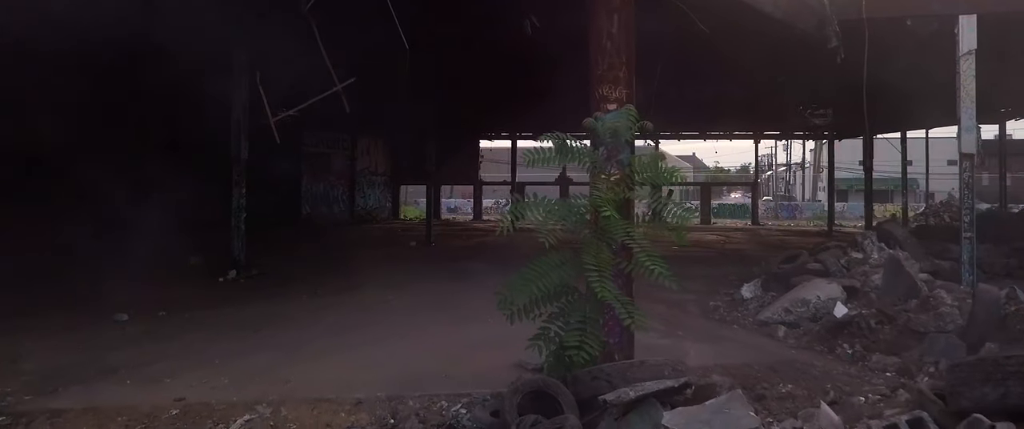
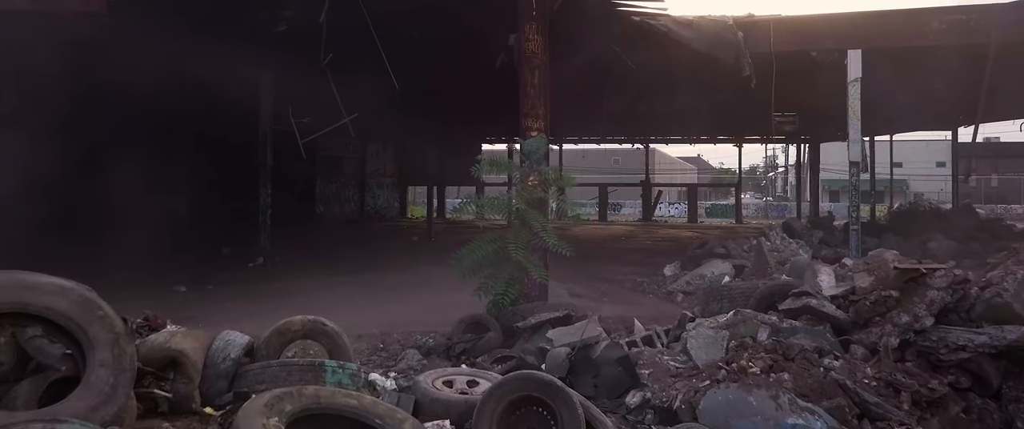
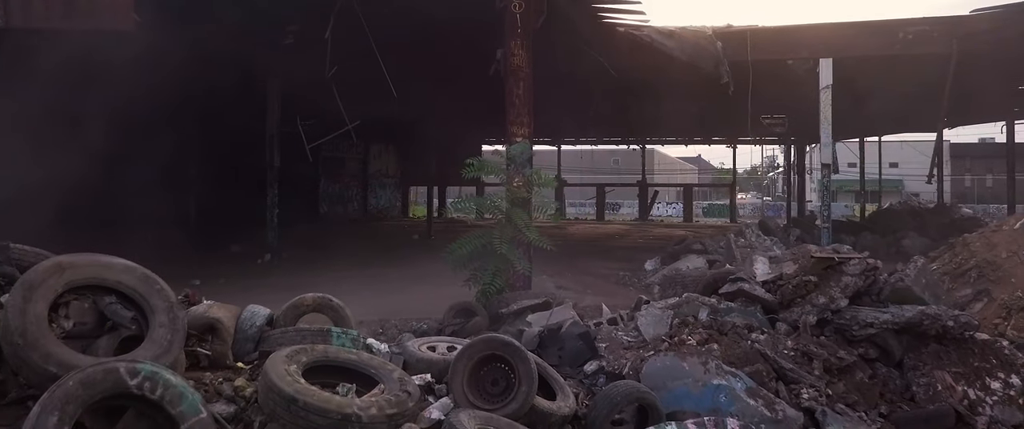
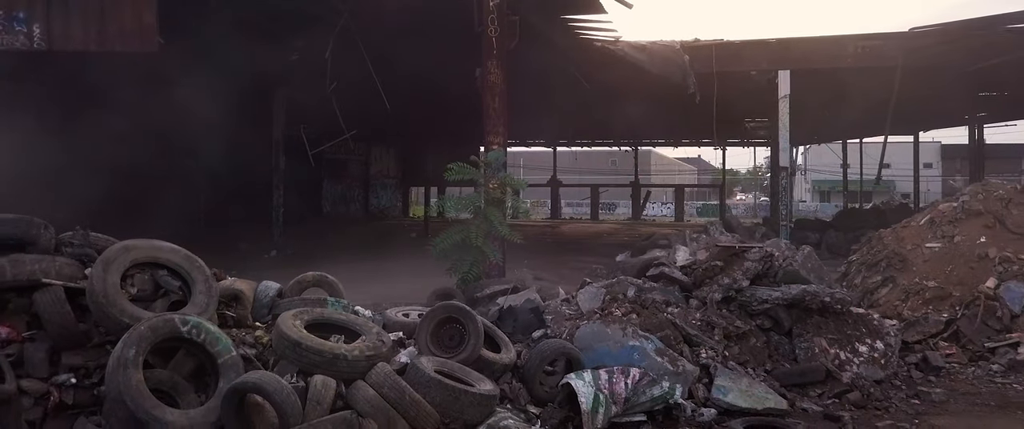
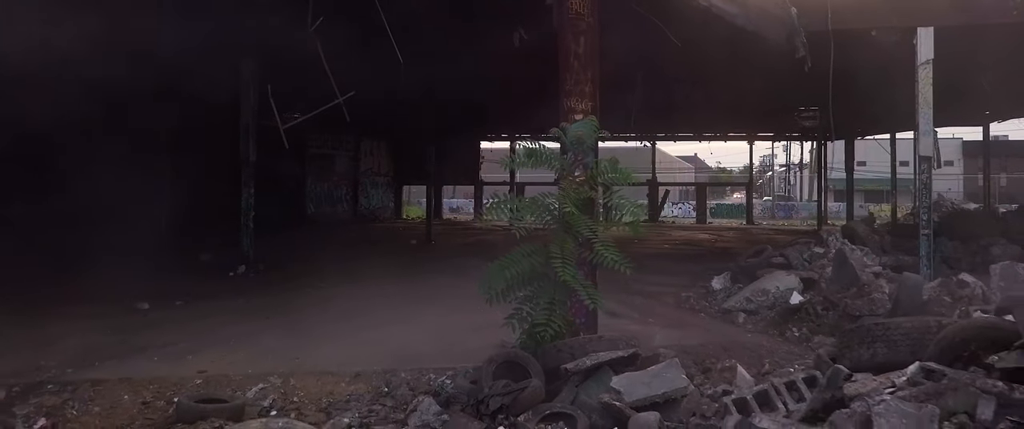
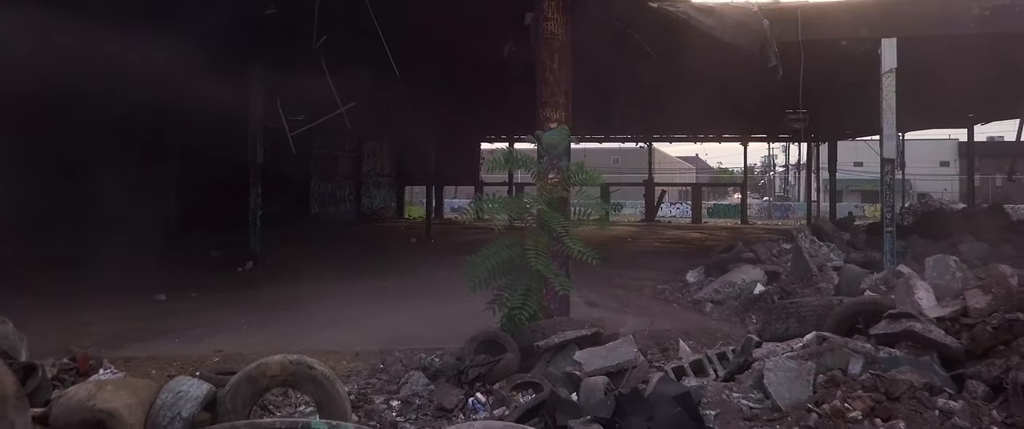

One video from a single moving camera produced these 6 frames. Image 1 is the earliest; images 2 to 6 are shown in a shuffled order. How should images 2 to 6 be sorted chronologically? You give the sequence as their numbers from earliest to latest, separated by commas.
5, 6, 2, 3, 4
